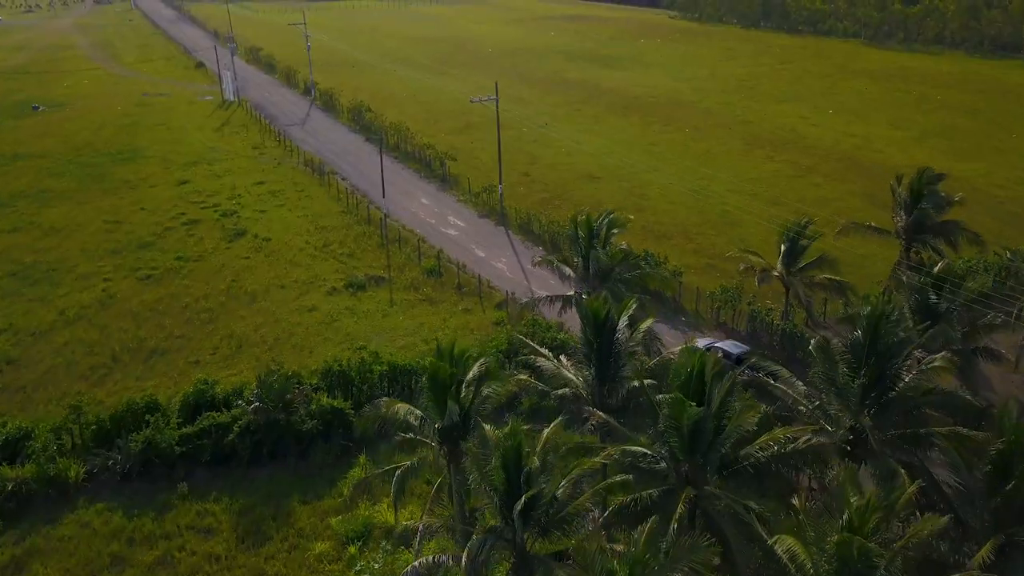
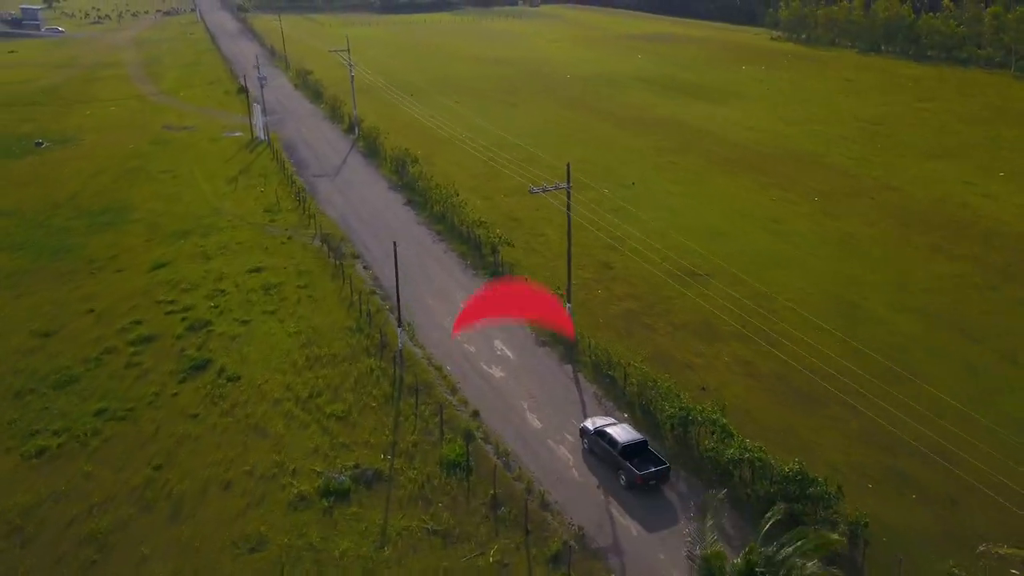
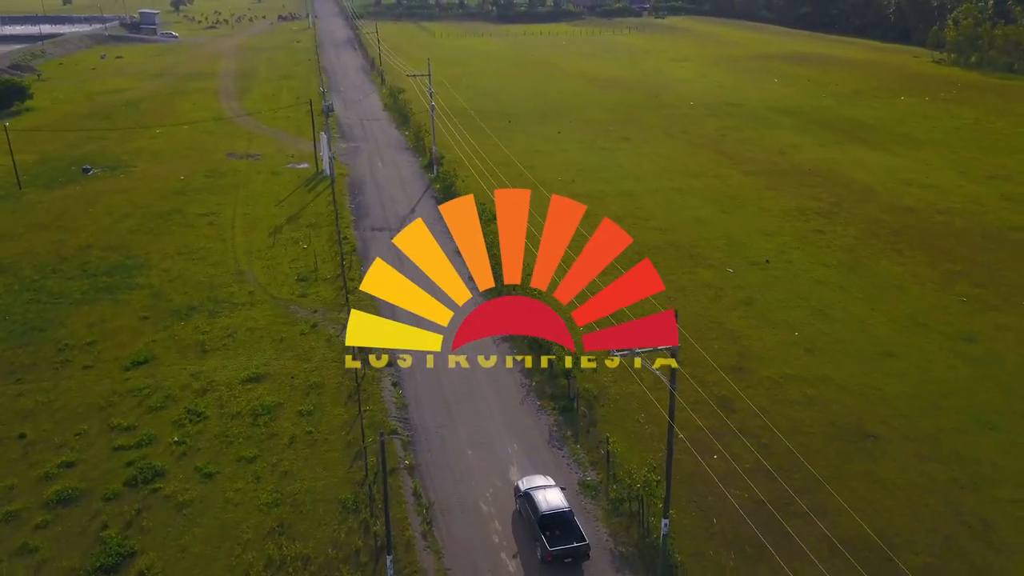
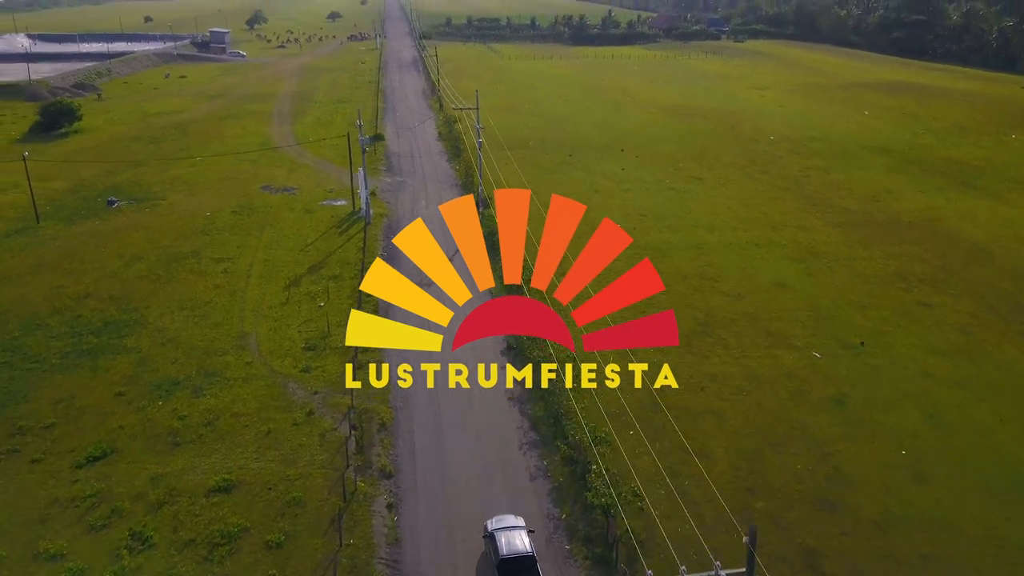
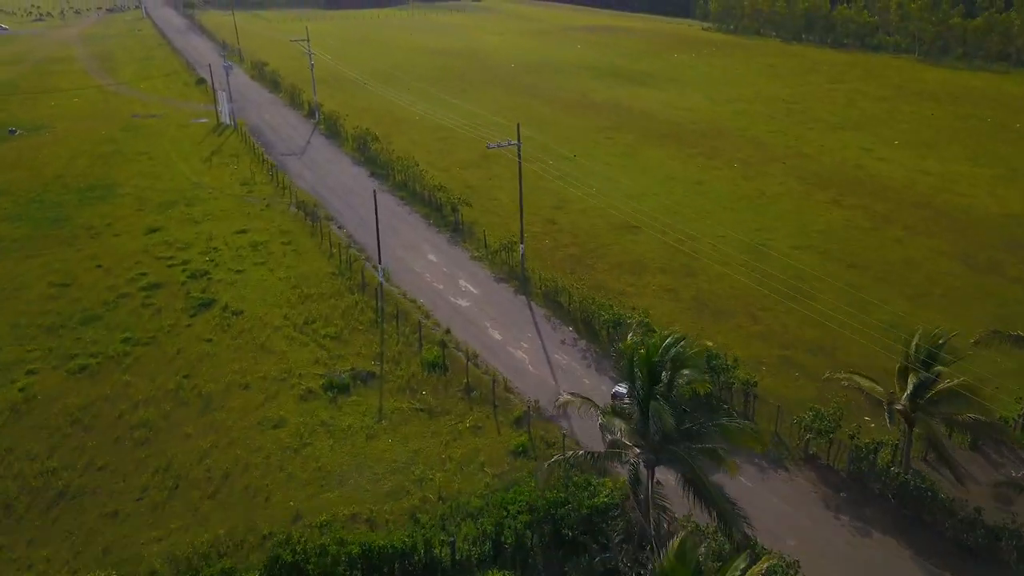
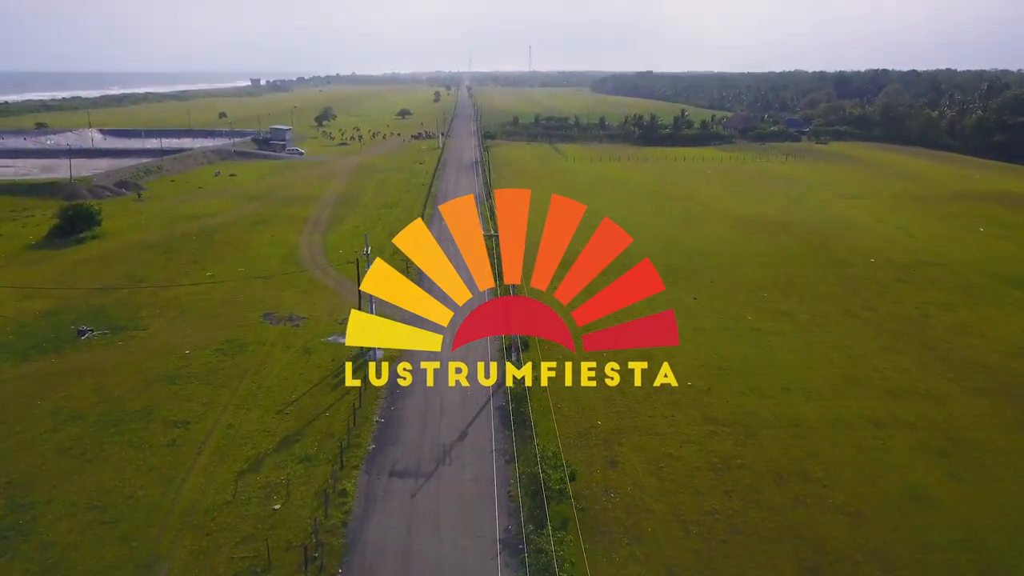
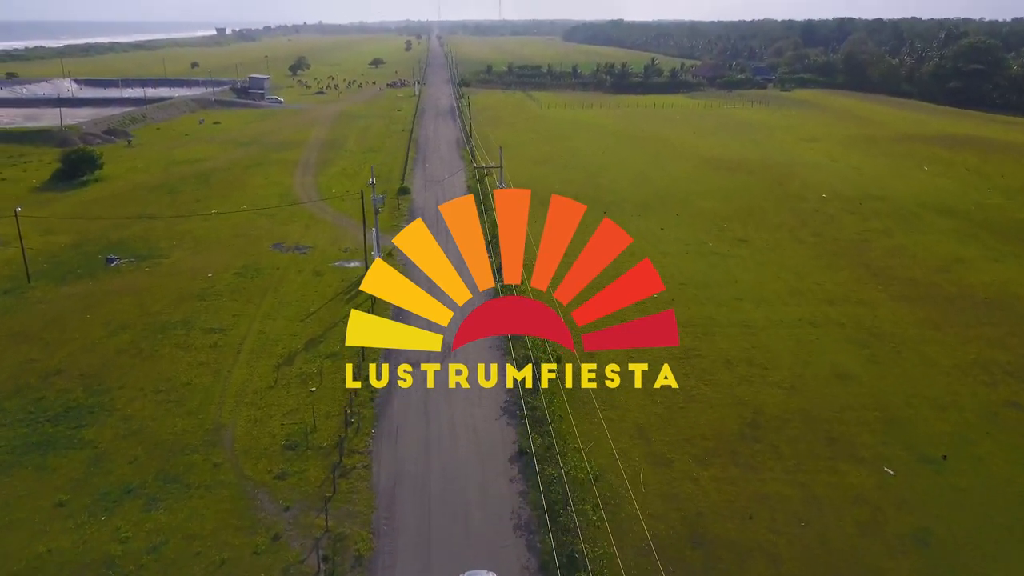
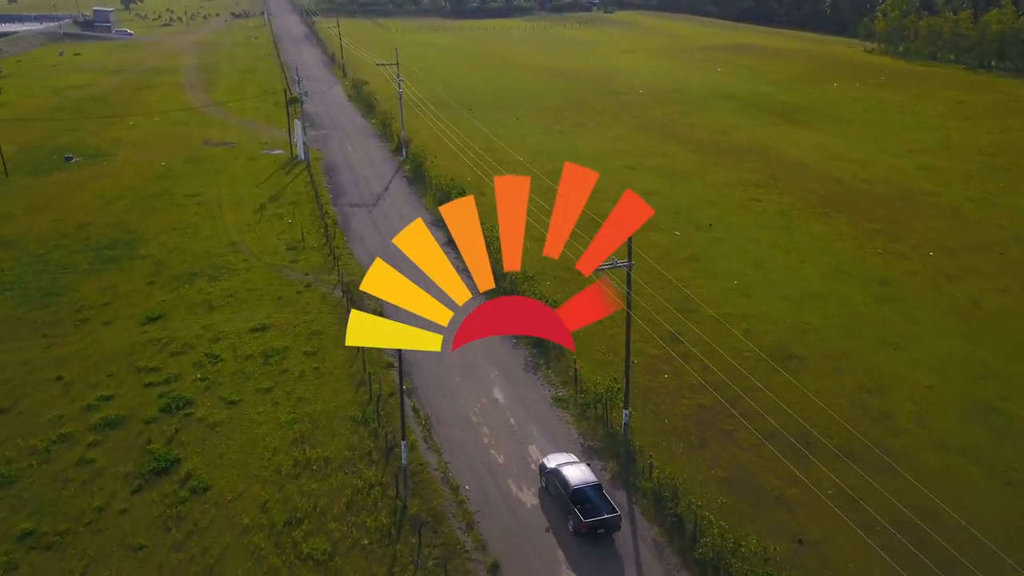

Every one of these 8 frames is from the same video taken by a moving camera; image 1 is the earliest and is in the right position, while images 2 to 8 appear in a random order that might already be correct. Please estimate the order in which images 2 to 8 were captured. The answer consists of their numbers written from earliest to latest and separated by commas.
5, 2, 8, 3, 4, 7, 6
